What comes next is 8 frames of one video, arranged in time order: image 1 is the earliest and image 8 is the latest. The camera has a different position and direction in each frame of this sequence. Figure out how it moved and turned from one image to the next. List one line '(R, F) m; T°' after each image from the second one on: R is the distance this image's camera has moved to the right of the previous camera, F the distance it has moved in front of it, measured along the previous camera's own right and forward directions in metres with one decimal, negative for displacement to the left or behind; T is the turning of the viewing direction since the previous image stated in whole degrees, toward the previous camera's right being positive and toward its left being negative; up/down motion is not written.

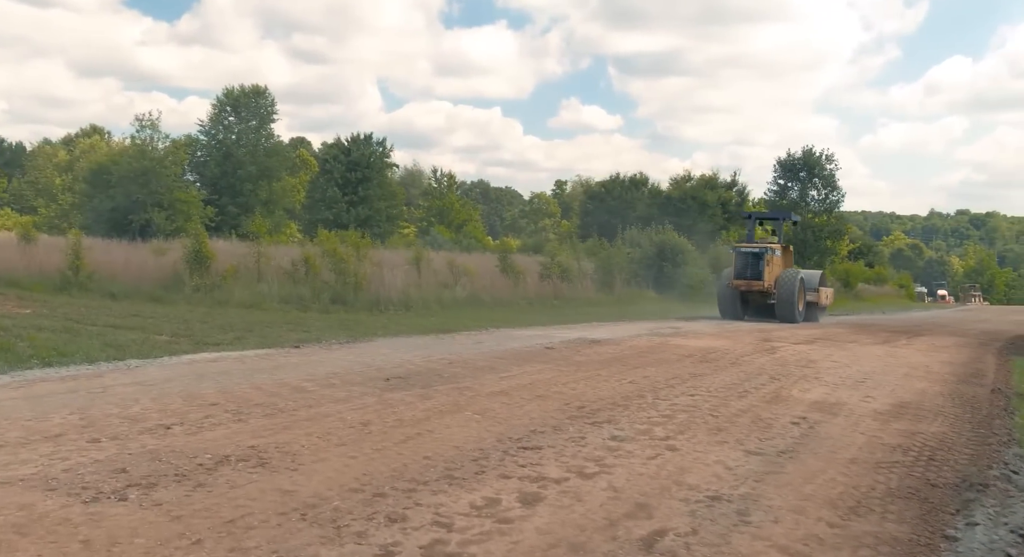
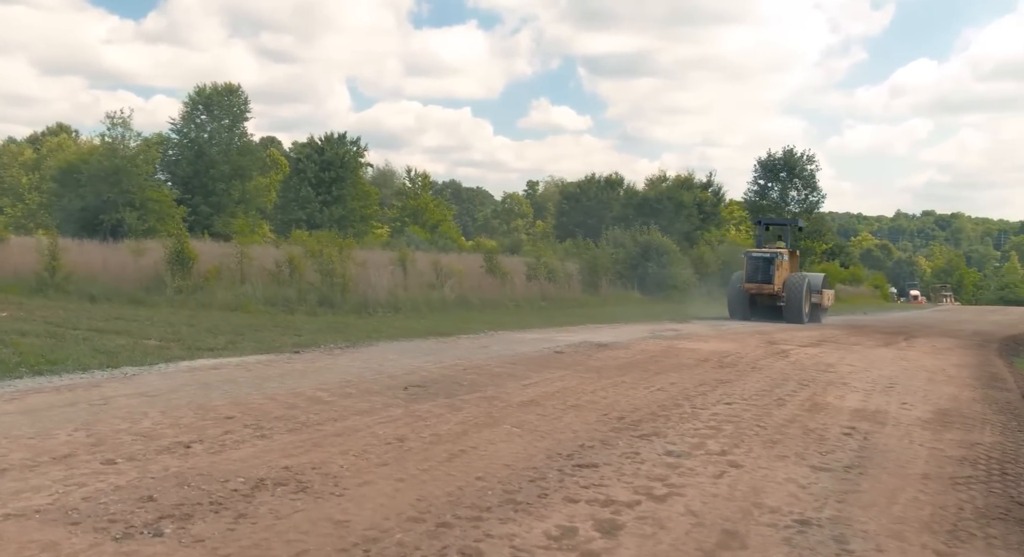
(-0.4, +0.4) m; +2°
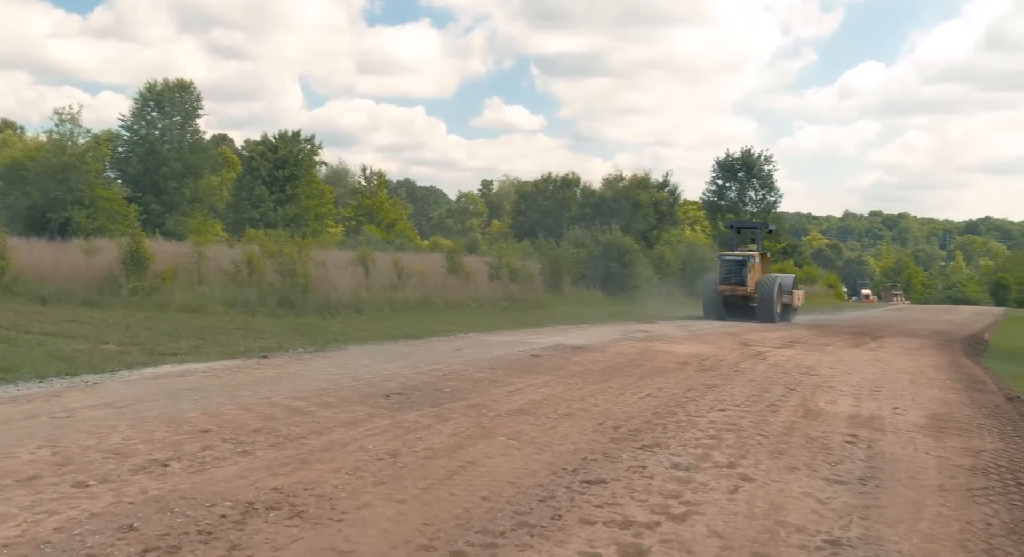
(-0.2, +0.3) m; +3°
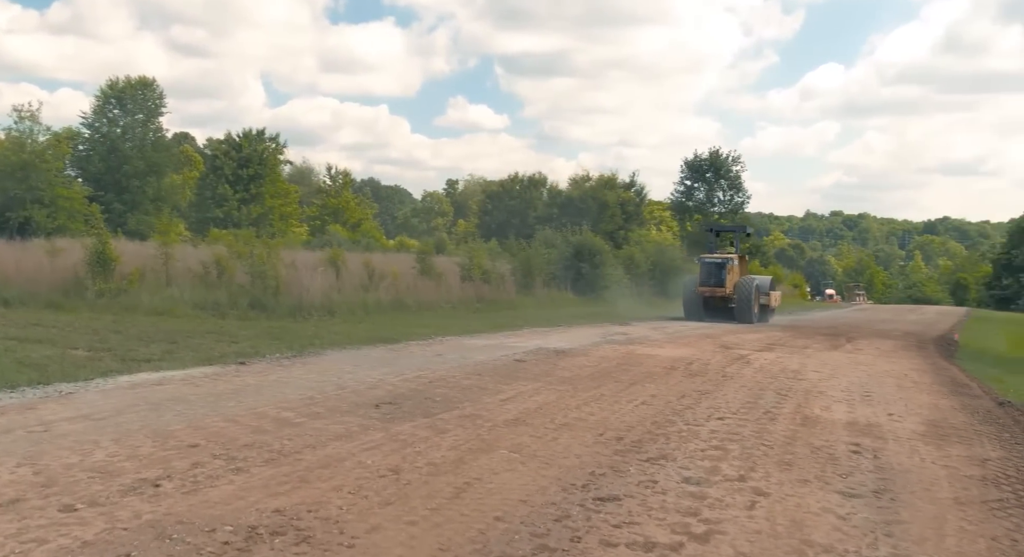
(-0.2, +0.2) m; +2°
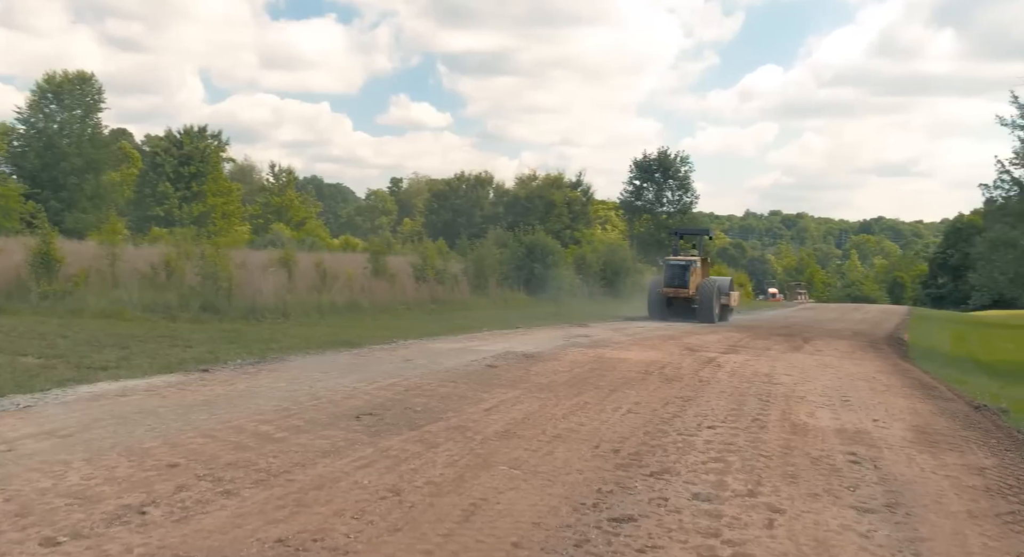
(-0.3, +0.2) m; +4°
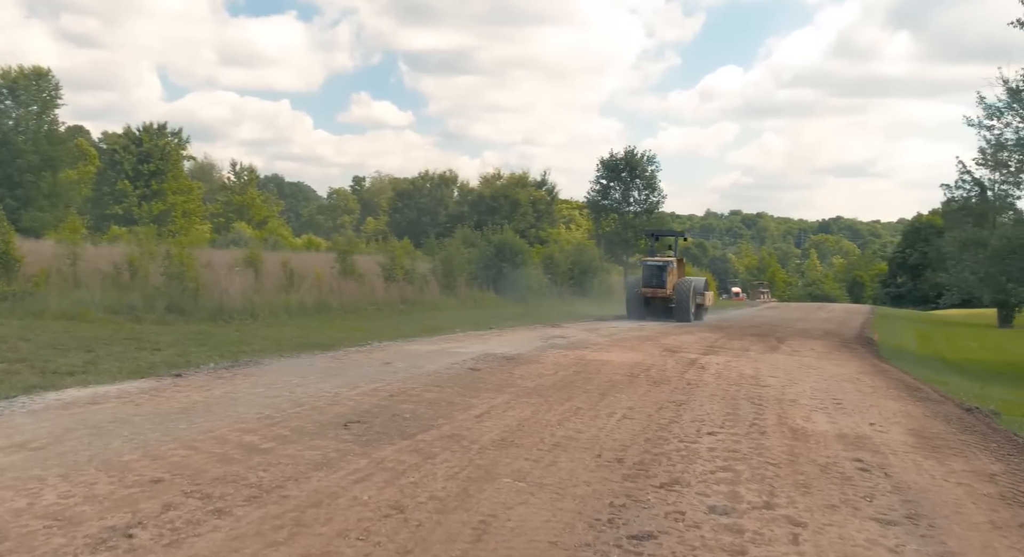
(-0.2, +0.2) m; +2°
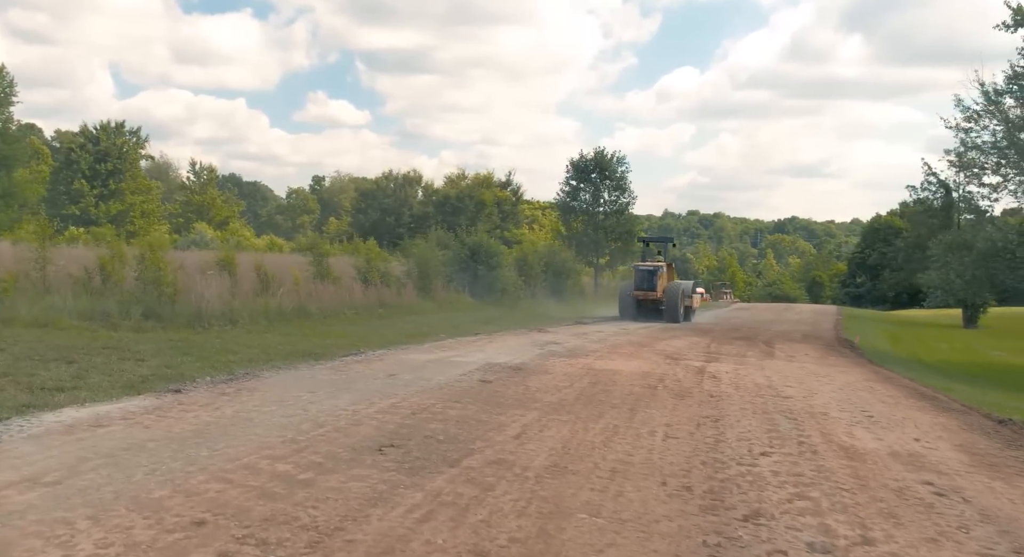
(-0.6, +0.4) m; +2°
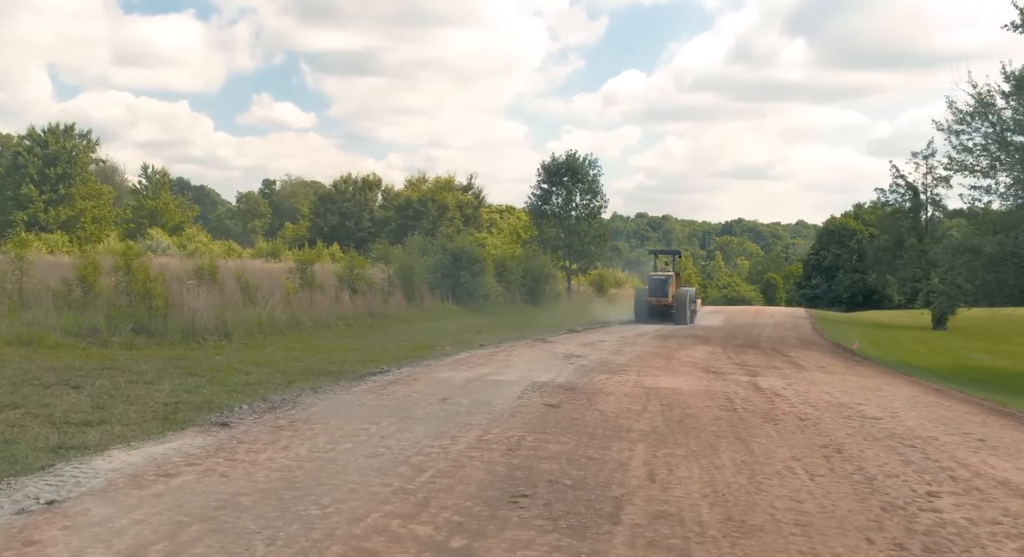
(-1.3, +0.7) m; +3°
